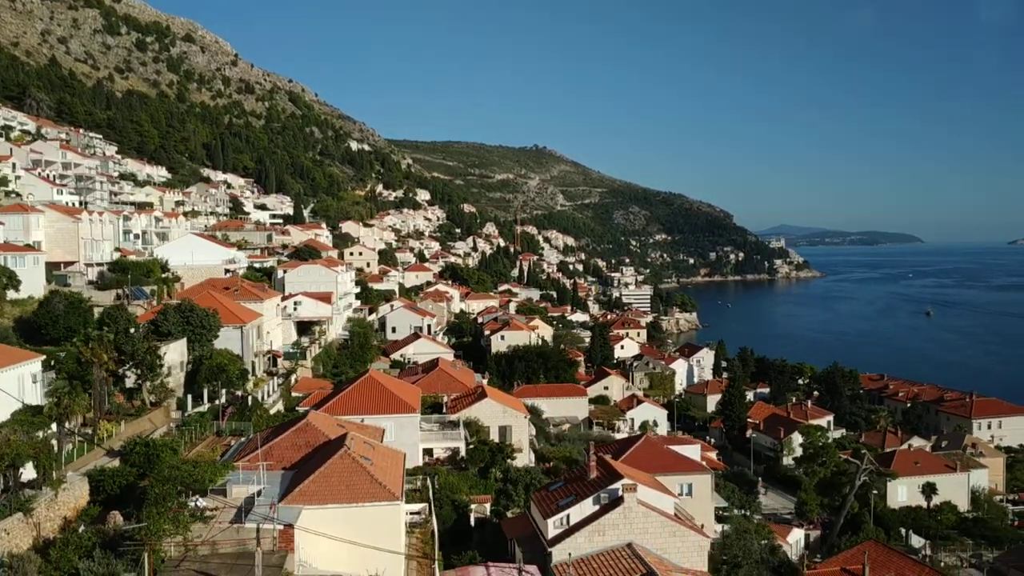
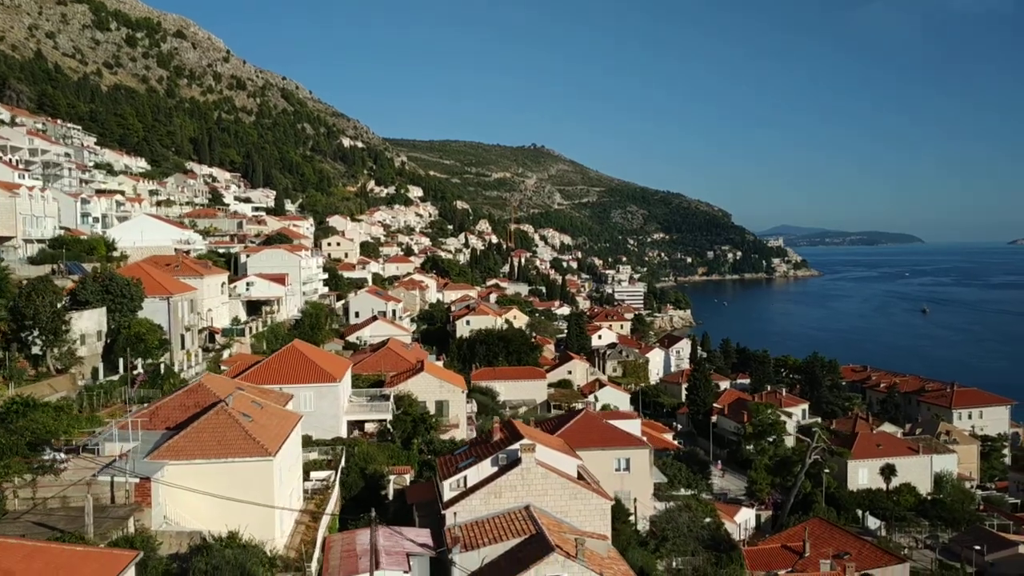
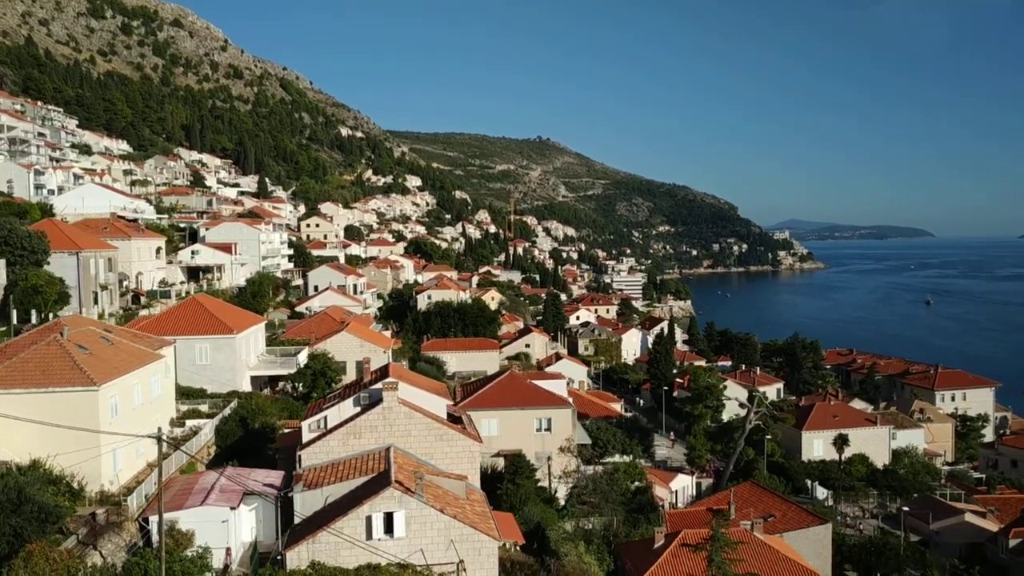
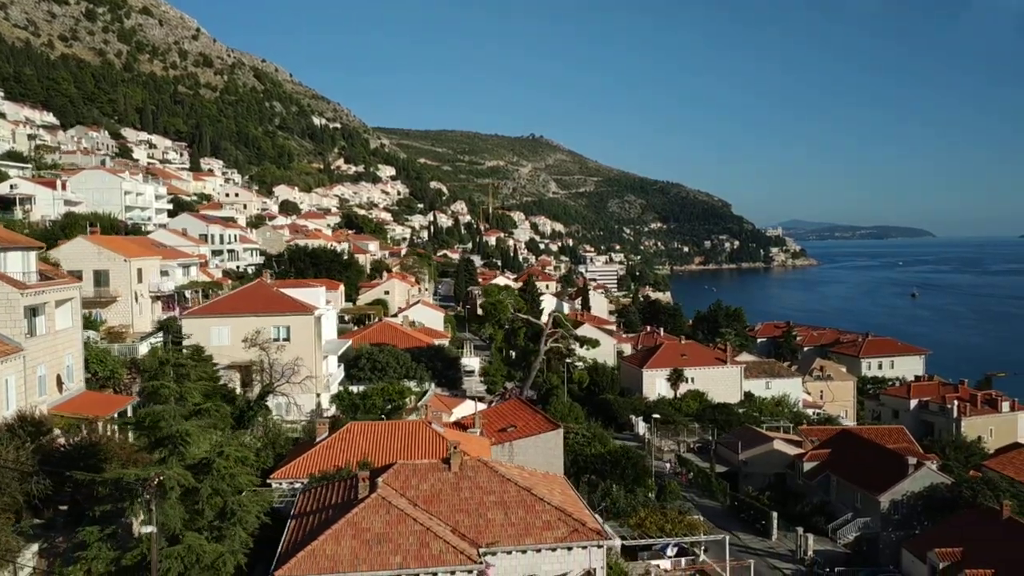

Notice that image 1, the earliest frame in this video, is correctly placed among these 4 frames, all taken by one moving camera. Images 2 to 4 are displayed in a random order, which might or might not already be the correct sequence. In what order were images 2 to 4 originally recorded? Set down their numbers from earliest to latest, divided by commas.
2, 3, 4
